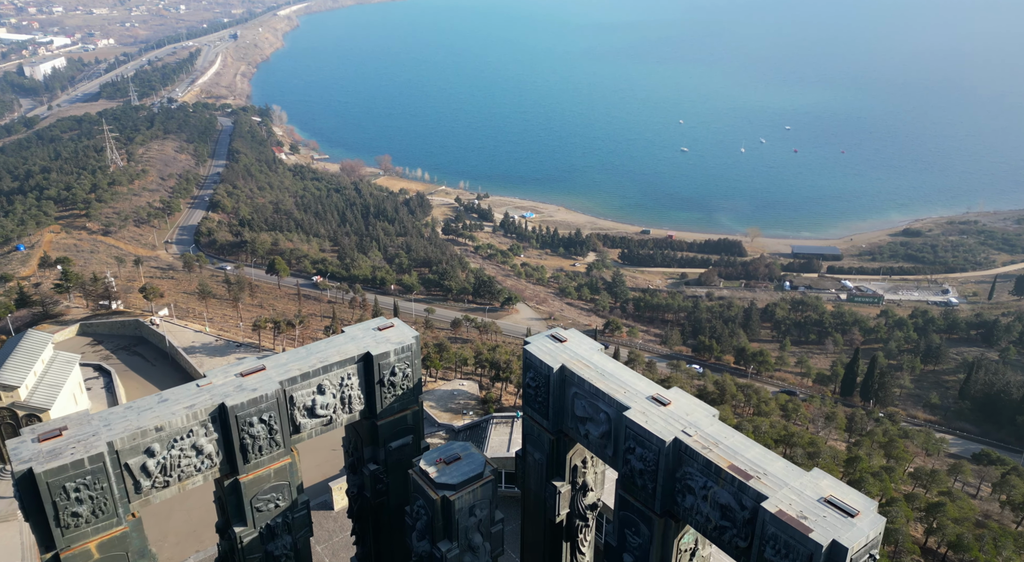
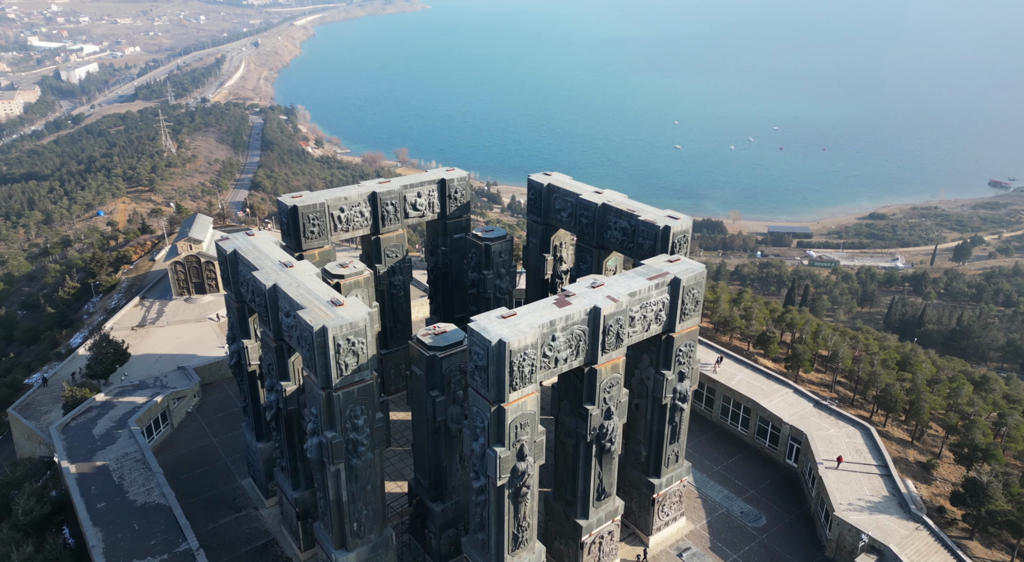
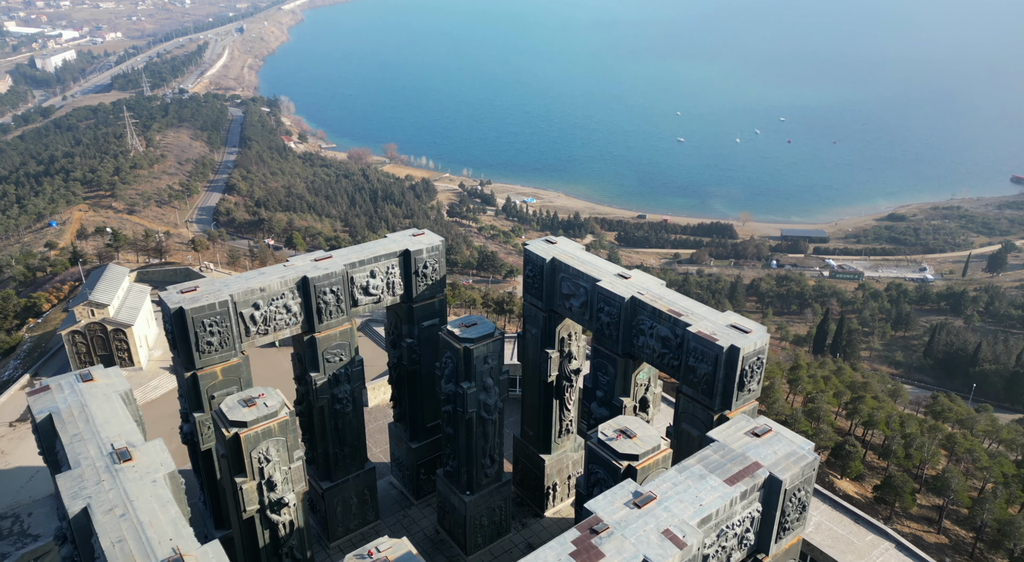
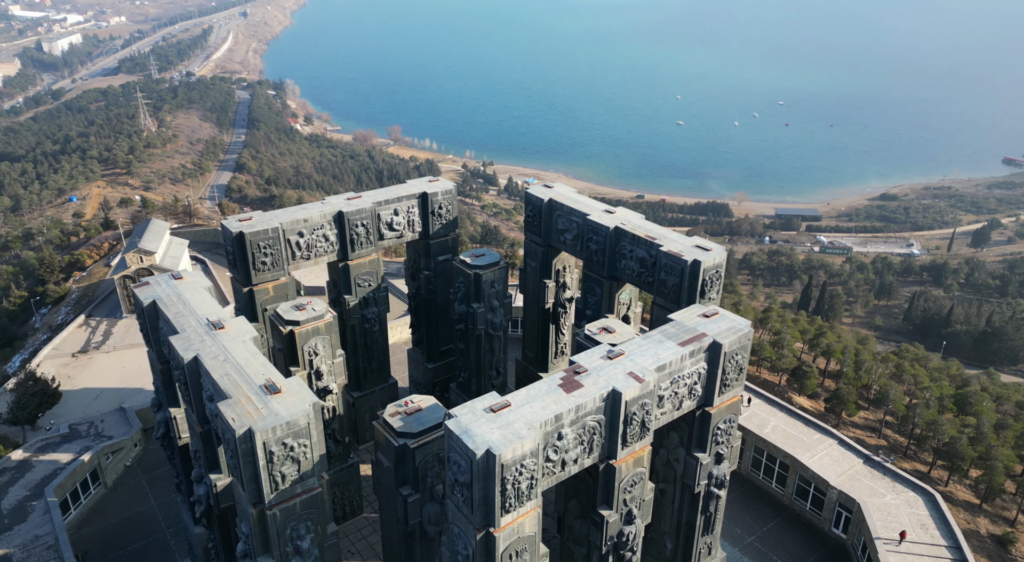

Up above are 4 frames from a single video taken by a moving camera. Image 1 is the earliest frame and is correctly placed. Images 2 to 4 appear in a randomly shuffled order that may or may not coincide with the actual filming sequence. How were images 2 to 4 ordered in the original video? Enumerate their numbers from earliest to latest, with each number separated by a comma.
3, 4, 2
